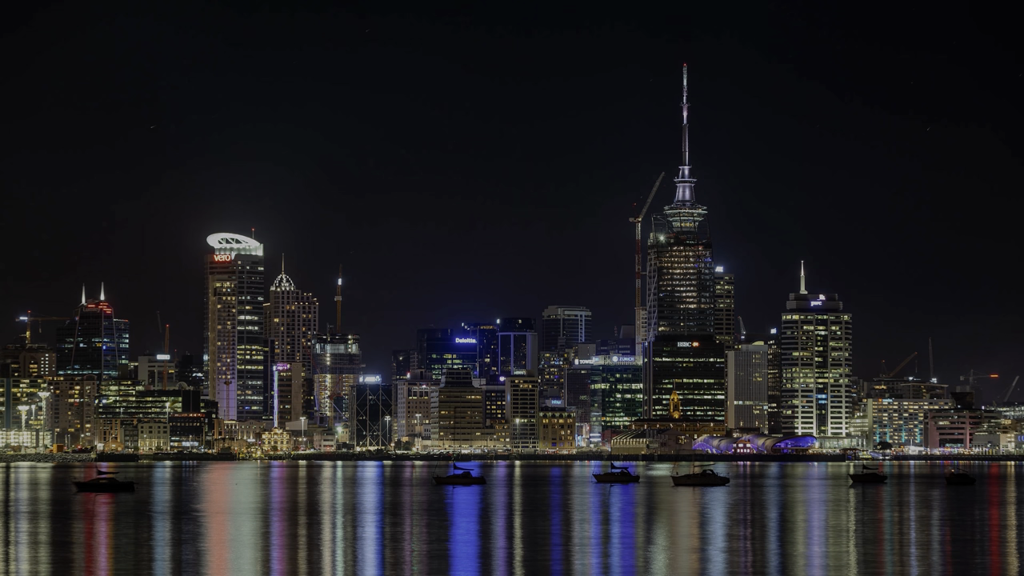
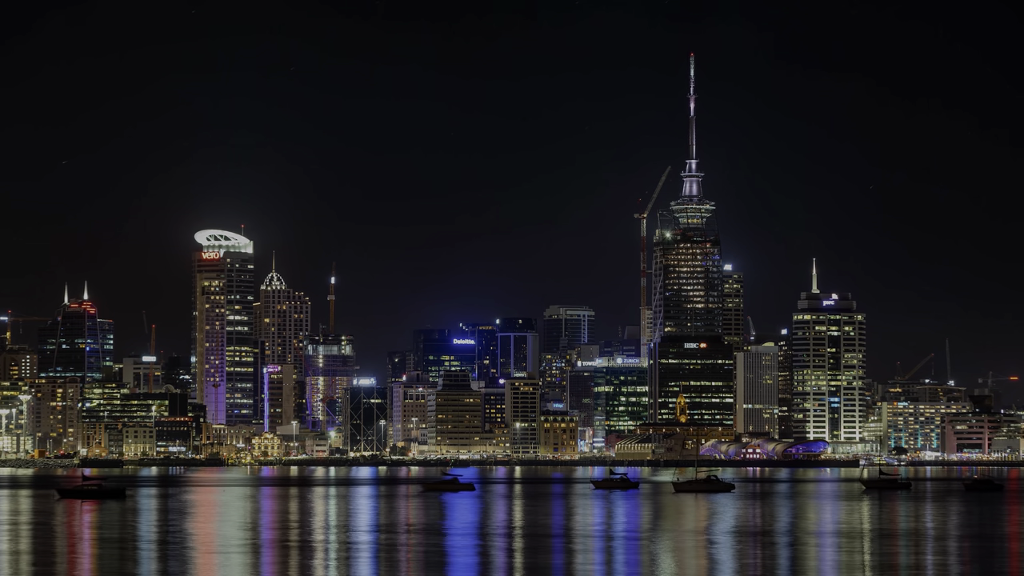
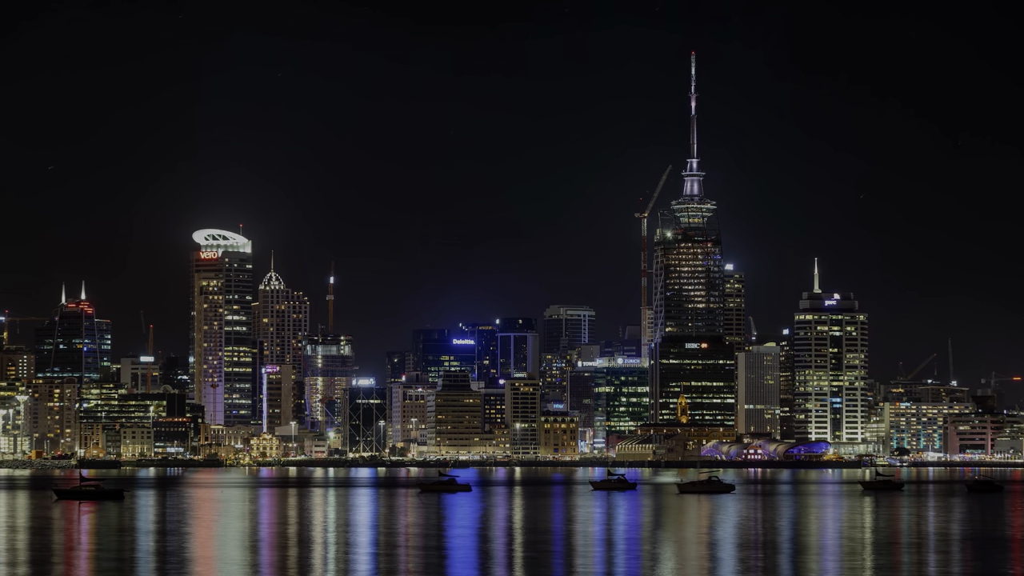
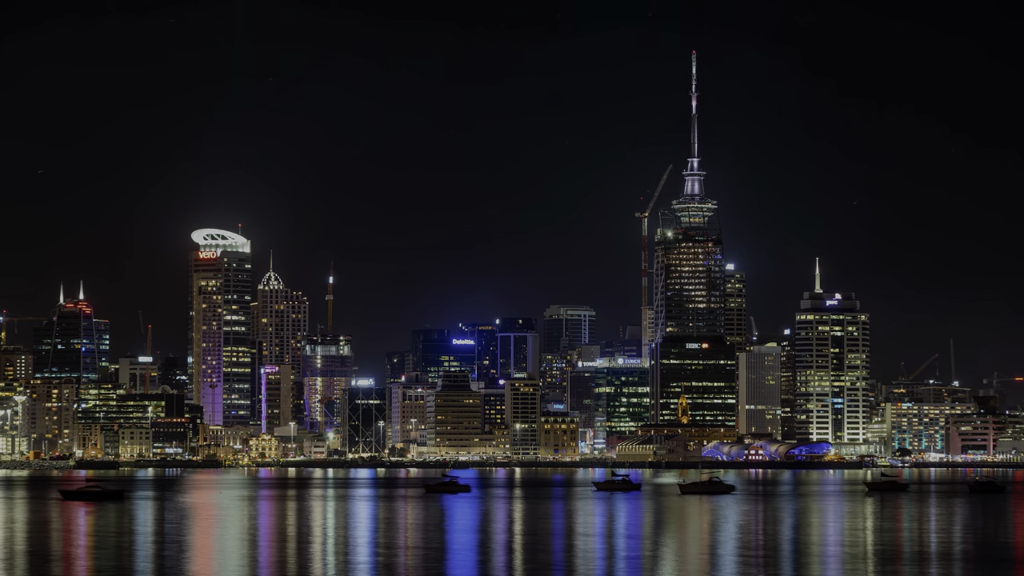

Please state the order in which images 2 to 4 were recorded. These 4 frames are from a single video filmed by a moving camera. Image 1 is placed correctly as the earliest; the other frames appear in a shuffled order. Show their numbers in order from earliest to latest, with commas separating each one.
2, 3, 4
